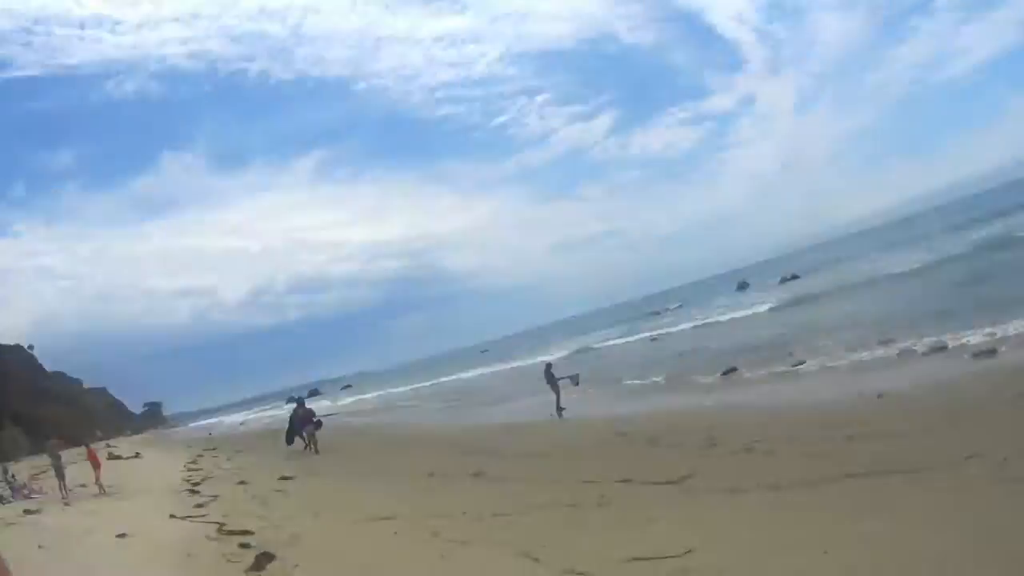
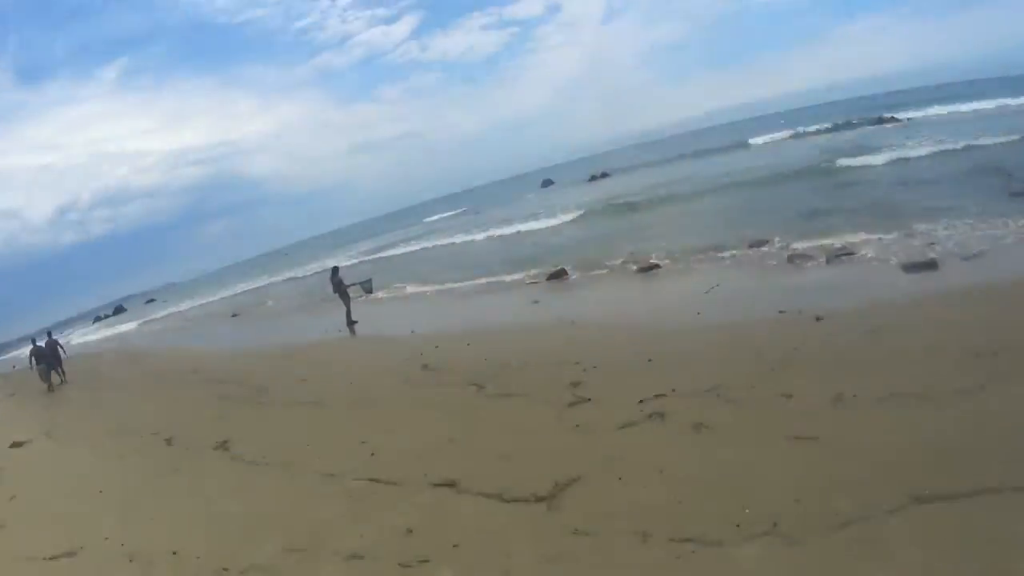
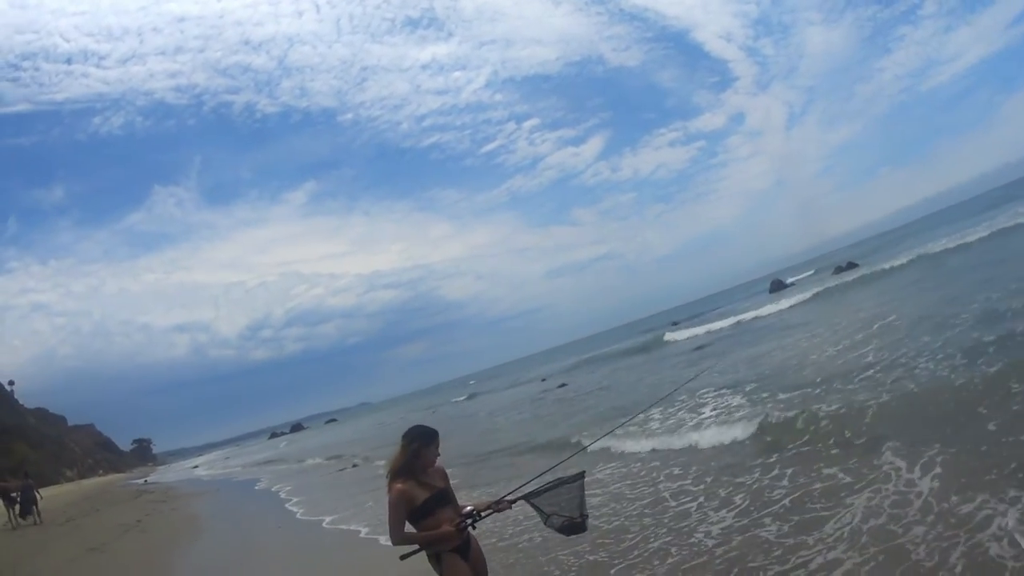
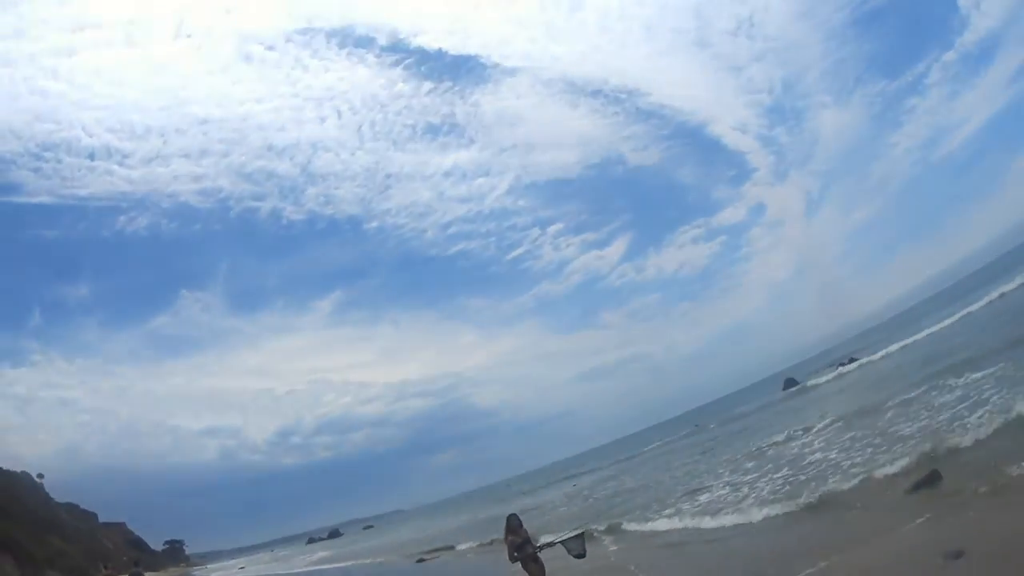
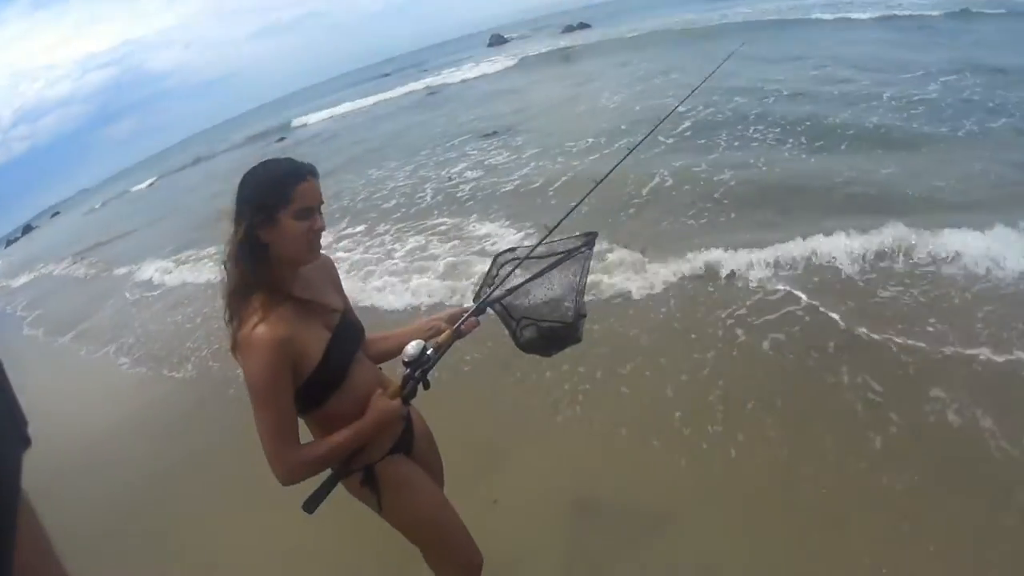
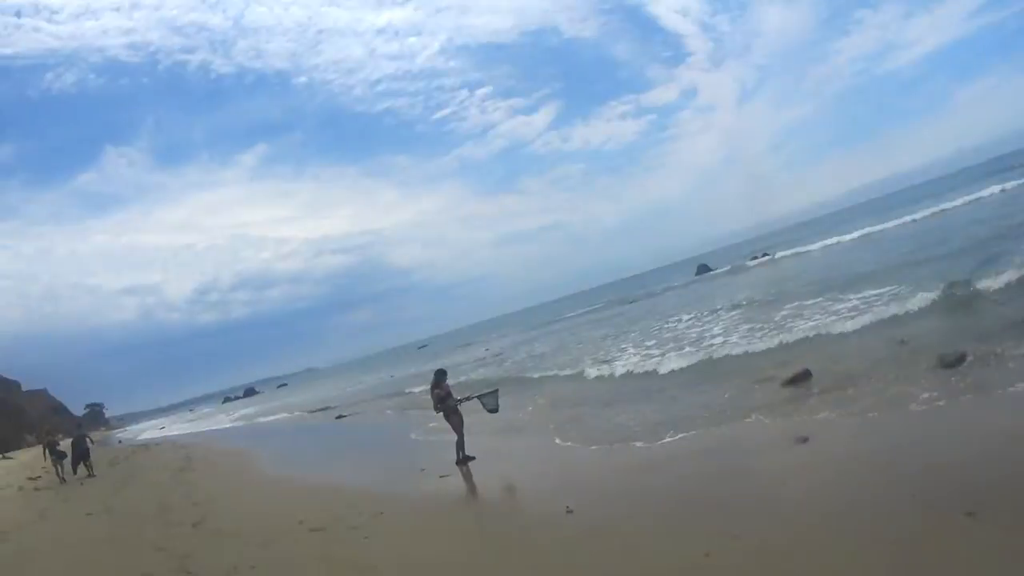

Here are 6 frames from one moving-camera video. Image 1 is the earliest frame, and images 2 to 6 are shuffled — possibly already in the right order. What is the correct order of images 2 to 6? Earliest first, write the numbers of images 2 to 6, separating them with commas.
2, 6, 4, 3, 5
